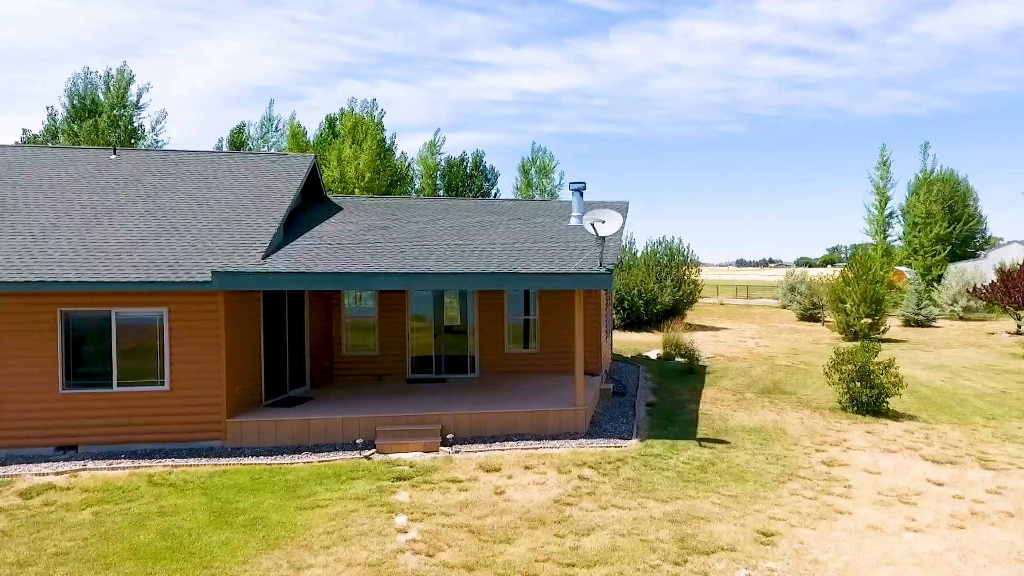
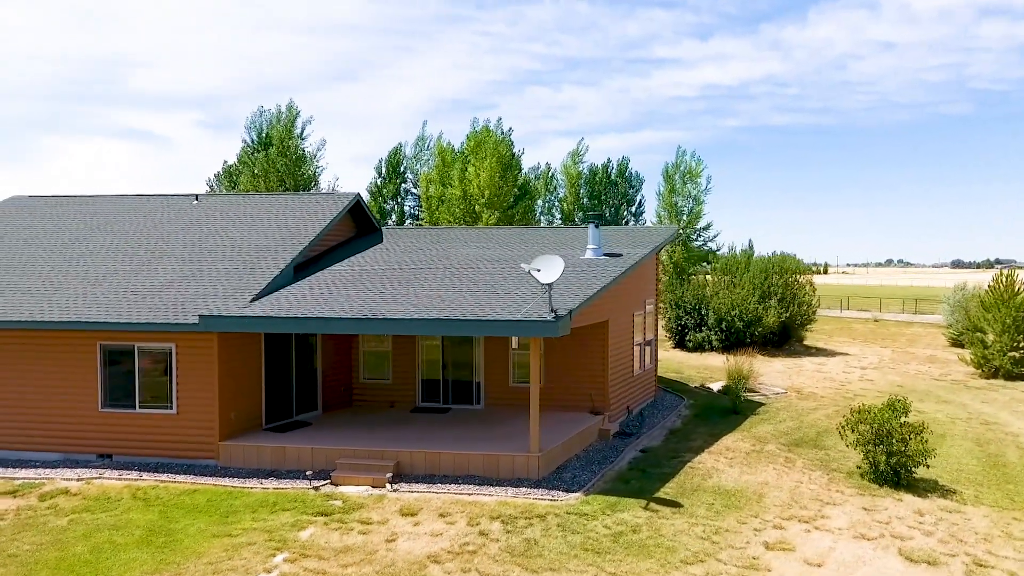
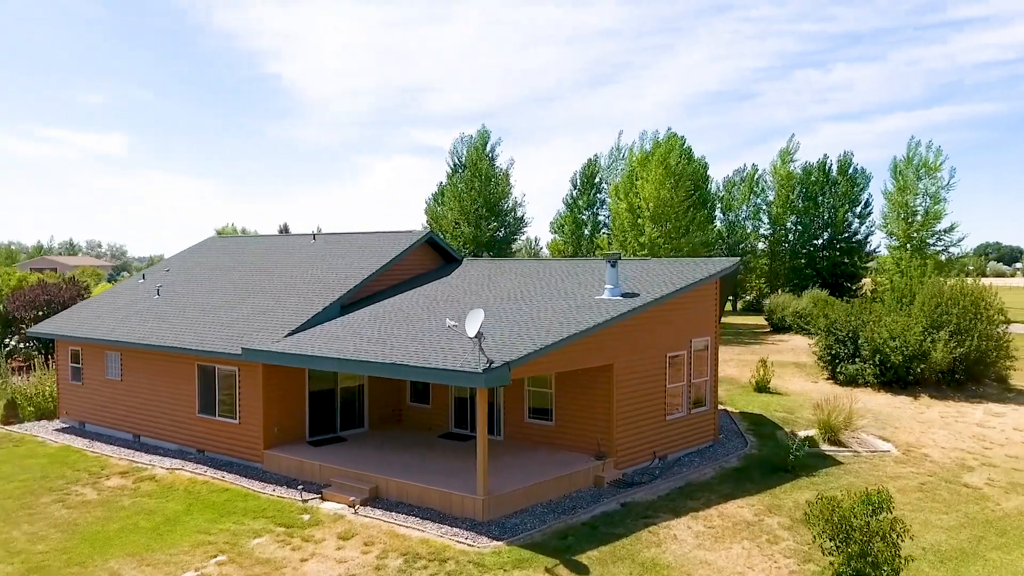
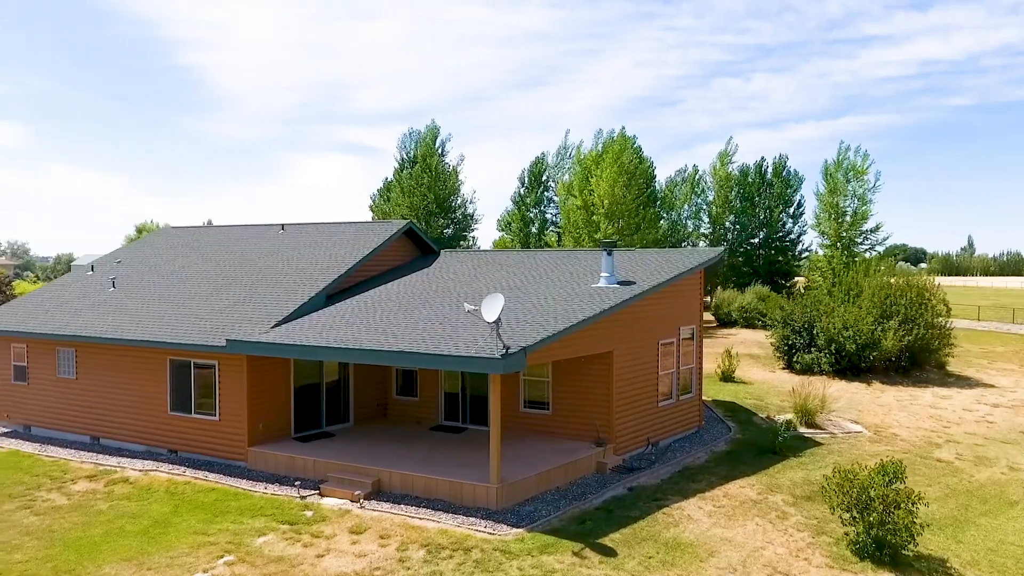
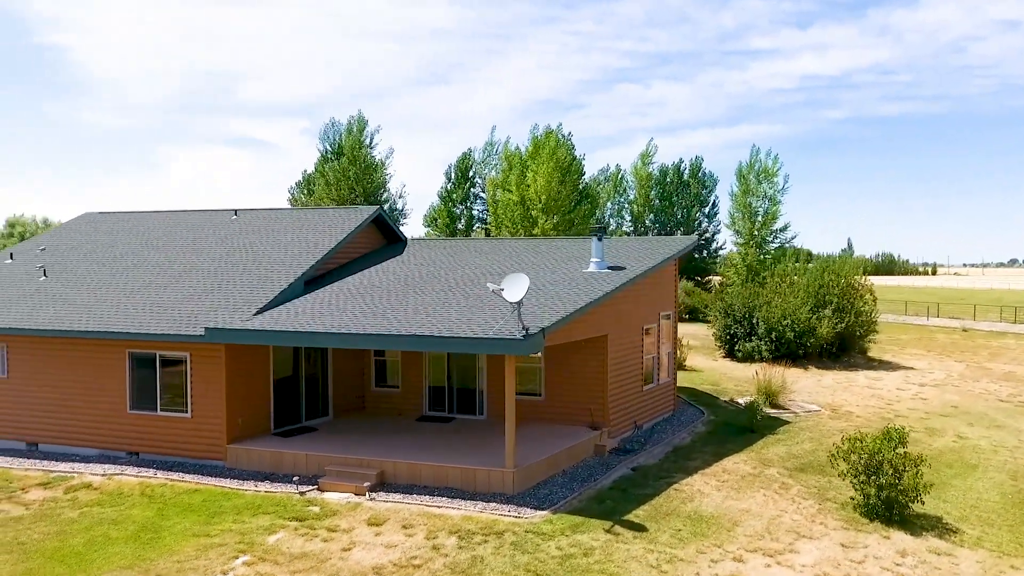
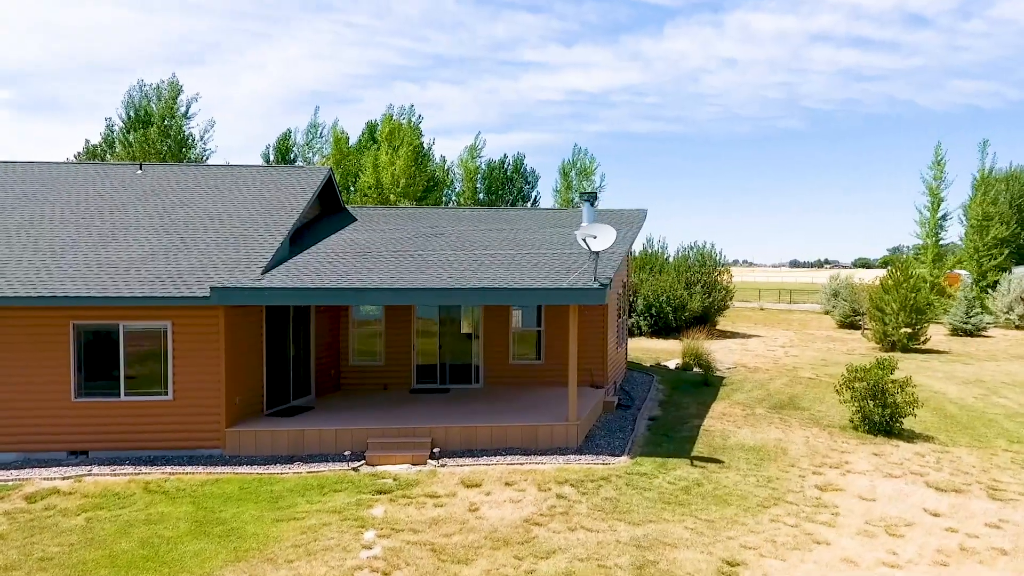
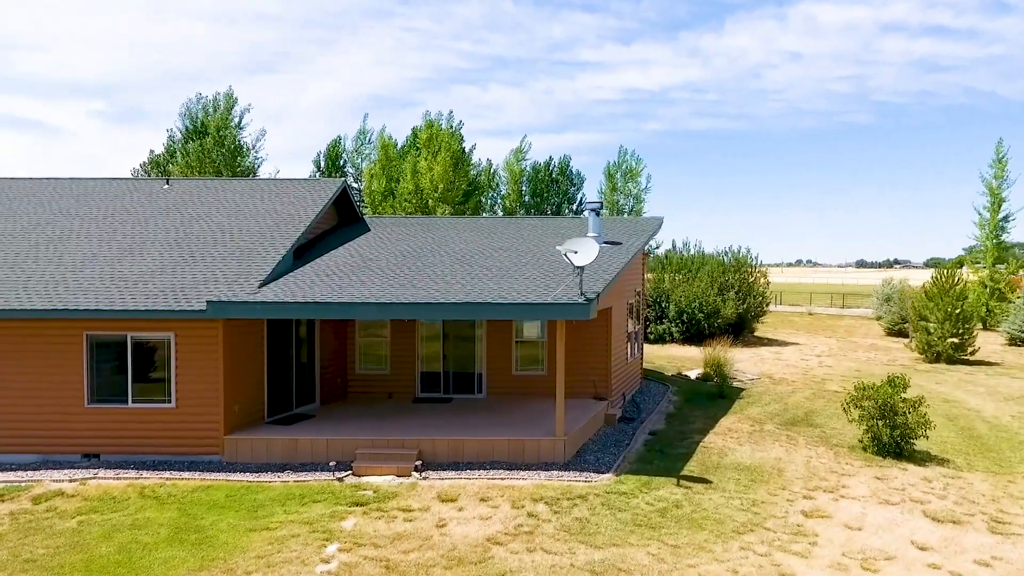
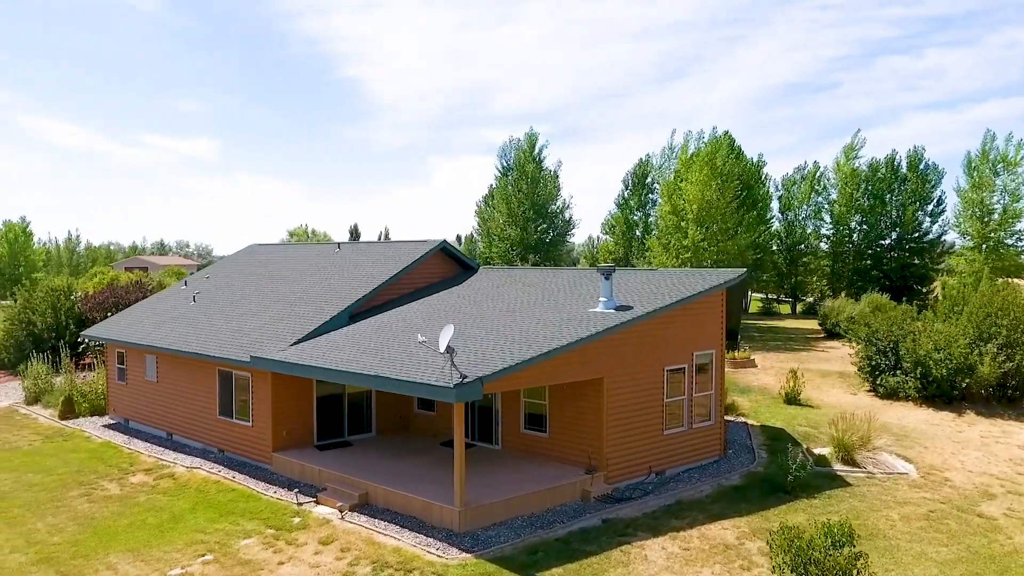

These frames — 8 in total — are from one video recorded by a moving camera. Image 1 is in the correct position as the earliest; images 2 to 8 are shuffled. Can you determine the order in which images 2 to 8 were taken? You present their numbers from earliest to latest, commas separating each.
6, 7, 2, 5, 4, 3, 8
